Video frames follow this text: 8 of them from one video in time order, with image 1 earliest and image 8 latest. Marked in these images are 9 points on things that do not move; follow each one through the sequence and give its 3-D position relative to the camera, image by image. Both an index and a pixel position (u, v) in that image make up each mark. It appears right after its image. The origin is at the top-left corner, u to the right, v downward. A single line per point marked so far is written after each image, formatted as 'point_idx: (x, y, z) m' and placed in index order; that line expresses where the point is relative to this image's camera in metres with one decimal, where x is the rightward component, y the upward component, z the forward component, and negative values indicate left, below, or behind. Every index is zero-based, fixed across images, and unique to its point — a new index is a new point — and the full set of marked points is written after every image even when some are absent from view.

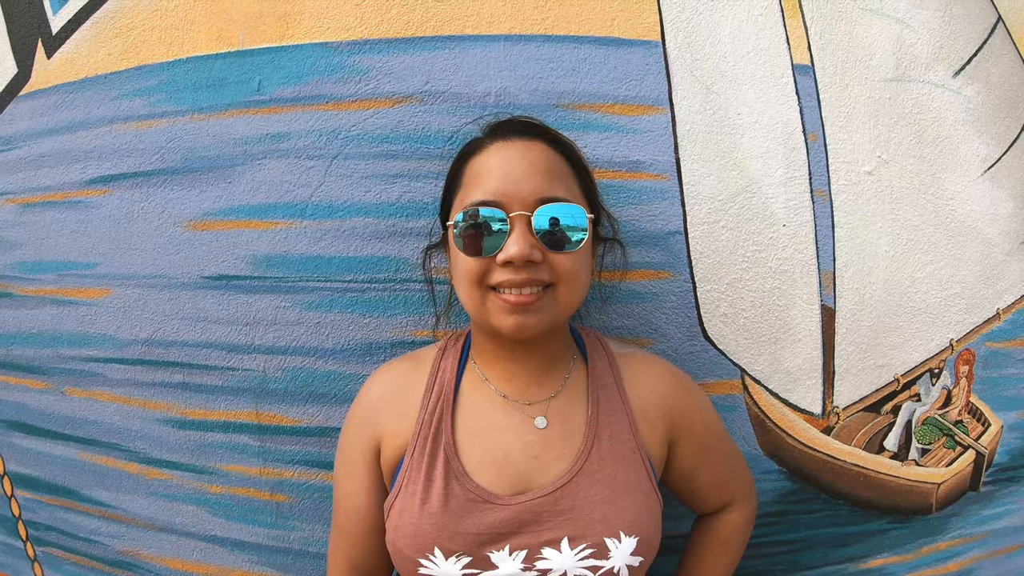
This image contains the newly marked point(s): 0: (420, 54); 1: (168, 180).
0: (-0.1, +0.3, +0.9) m
1: (-0.4, +0.1, +0.9) m
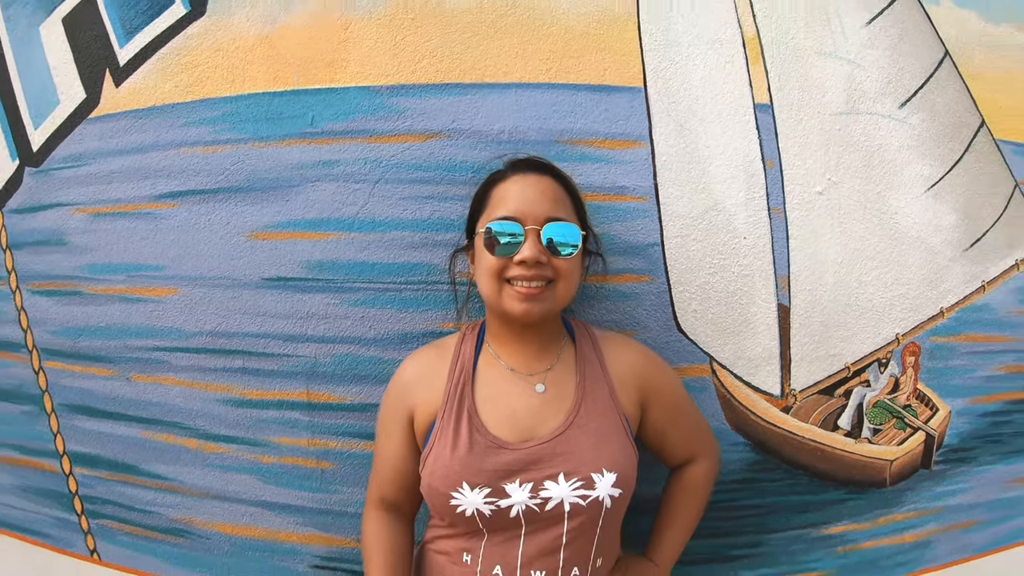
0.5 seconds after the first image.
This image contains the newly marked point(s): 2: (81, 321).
0: (-0.1, +0.3, +1.0) m
1: (-0.4, +0.1, +1.1) m
2: (-0.7, -0.1, +1.2) m
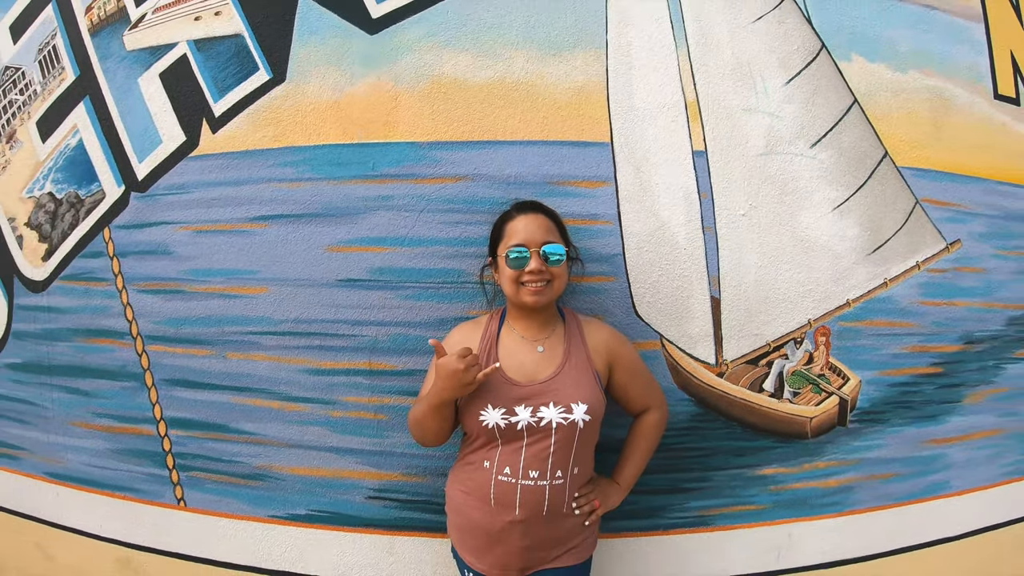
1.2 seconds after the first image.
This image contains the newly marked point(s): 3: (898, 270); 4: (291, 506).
0: (-0.1, +0.3, +1.4) m
1: (-0.4, +0.1, +1.4) m
2: (-0.7, 0.0, +1.5) m
3: (+0.9, +0.1, +1.5) m
4: (-0.5, -0.5, +1.6) m
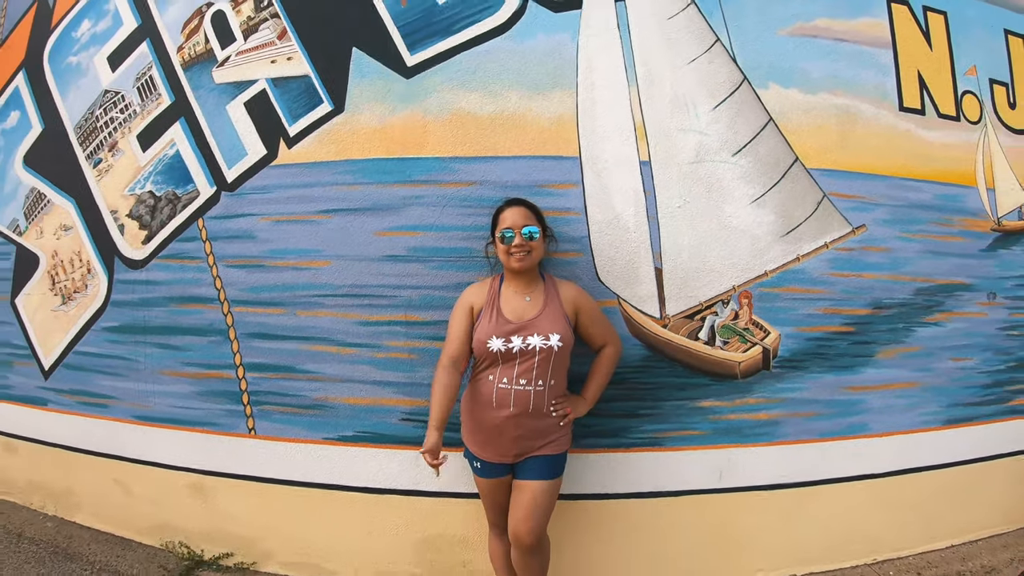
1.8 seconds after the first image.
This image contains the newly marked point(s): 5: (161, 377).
0: (-0.1, +0.3, +1.8) m
1: (-0.4, +0.2, +1.9) m
2: (-0.7, 0.0, +2.0) m
3: (+0.9, +0.1, +2.0) m
4: (-0.5, -0.4, +2.1) m
5: (-1.2, -0.3, +2.4) m
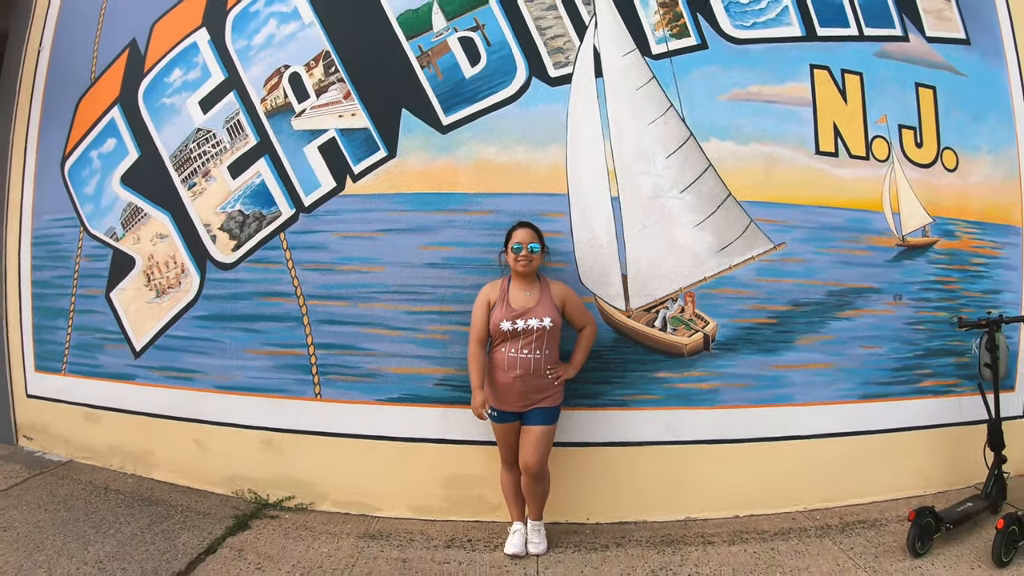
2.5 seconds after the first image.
0: (-0.1, +0.3, +2.5) m
1: (-0.4, +0.2, +2.6) m
2: (-0.7, 0.0, +2.7) m
3: (+0.9, +0.1, +2.7) m
4: (-0.5, -0.4, +2.8) m
5: (-1.2, -0.3, +3.1) m
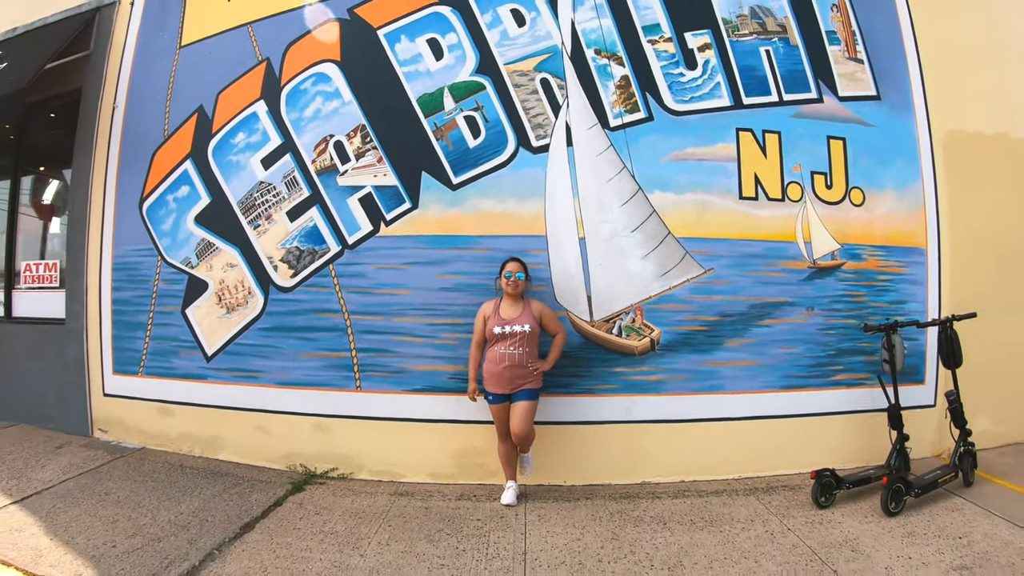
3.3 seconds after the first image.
0: (-0.1, +0.3, +3.4) m
1: (-0.4, +0.1, +3.5) m
2: (-0.7, -0.1, +3.6) m
3: (+0.9, 0.0, +3.6) m
4: (-0.5, -0.5, +3.7) m
5: (-1.2, -0.4, +4.0) m
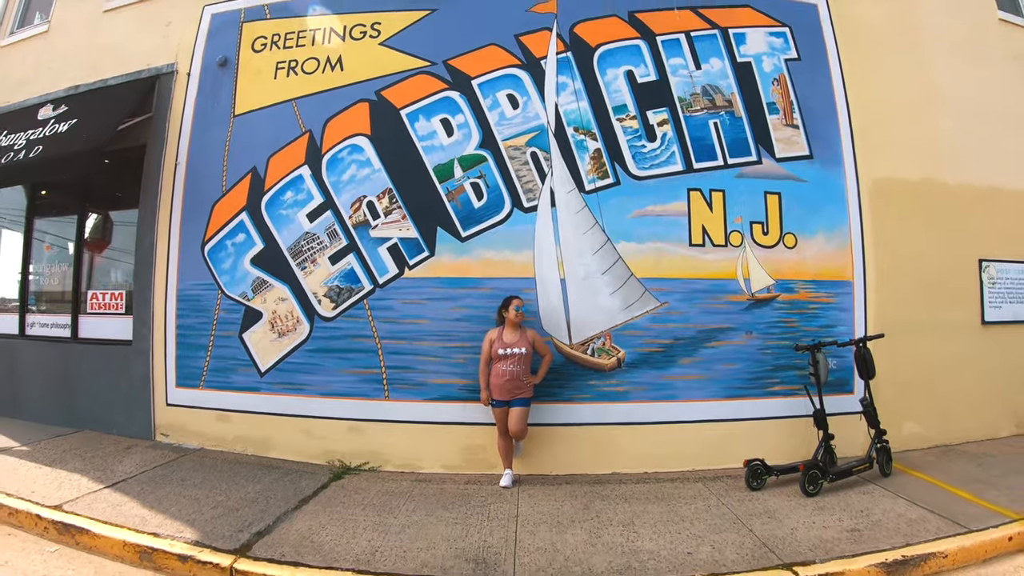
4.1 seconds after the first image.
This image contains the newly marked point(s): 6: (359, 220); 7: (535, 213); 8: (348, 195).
0: (-0.1, +0.1, +4.5) m
1: (-0.5, -0.1, +4.5) m
2: (-0.7, -0.3, +4.6) m
3: (+0.9, -0.2, +4.6) m
4: (-0.6, -0.7, +4.7) m
5: (-1.3, -0.6, +5.0) m
6: (-1.1, +0.5, +4.9) m
7: (+0.2, +0.5, +4.7) m
8: (-1.2, +0.7, +5.0) m
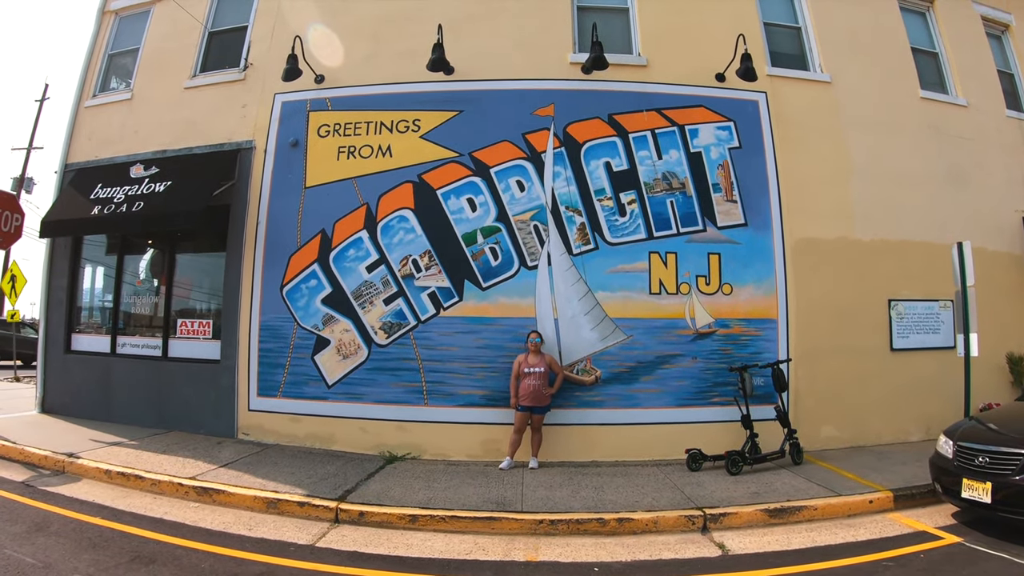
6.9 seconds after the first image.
0: (0.0, -0.3, +6.3) m
1: (-0.4, -0.4, +6.4) m
2: (-0.7, -0.6, +6.5) m
3: (+0.9, -0.5, +6.5) m
4: (-0.5, -1.1, +6.6) m
5: (-1.2, -1.0, +6.8) m
6: (-1.0, +0.1, +6.8) m
7: (+0.2, +0.2, +6.5) m
8: (-1.1, +0.3, +6.9) m
